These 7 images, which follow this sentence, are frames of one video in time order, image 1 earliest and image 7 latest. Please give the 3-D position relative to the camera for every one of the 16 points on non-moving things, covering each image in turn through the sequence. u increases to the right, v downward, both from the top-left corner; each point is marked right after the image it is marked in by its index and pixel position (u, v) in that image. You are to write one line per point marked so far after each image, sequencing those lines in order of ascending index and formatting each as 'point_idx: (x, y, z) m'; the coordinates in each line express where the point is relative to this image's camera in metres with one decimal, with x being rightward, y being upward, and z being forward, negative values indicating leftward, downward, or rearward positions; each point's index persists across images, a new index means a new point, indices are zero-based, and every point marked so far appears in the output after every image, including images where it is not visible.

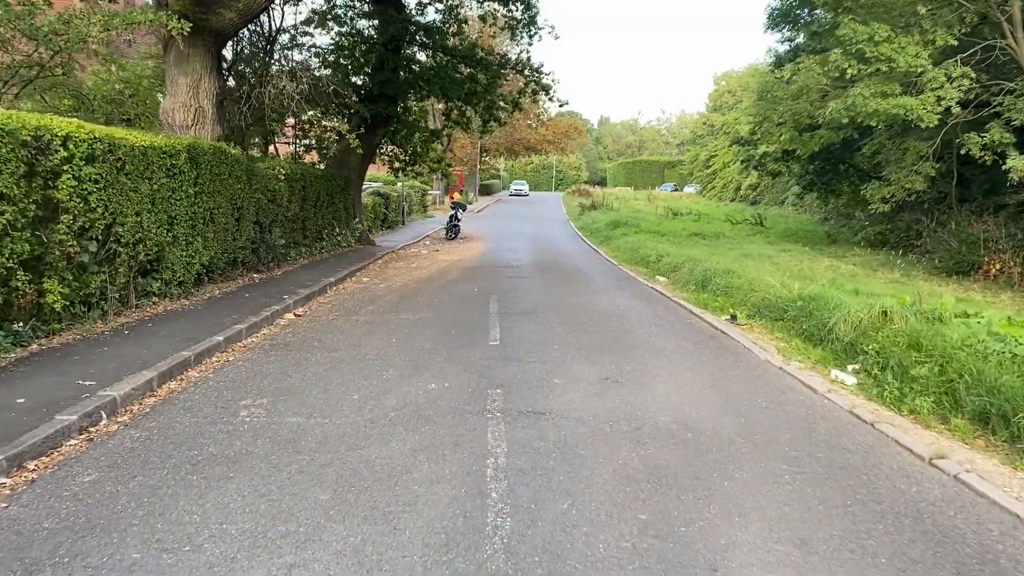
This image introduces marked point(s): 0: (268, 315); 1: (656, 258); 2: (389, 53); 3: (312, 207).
0: (-2.5, -0.3, +8.6) m
1: (+2.6, +0.5, +15.1) m
2: (-2.5, +4.8, +17.3) m
3: (-3.5, +1.4, +14.8) m
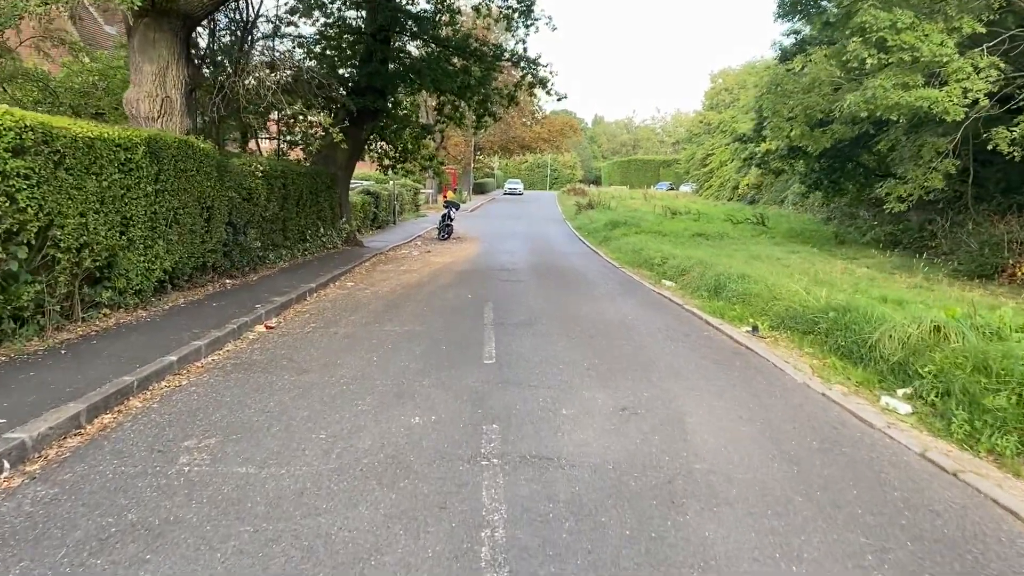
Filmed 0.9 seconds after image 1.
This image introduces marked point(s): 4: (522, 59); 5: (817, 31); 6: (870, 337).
0: (-2.5, -0.4, +7.6) m
1: (+2.6, +0.4, +14.2) m
2: (-2.6, +4.7, +16.4) m
3: (-3.6, +1.3, +13.8) m
4: (+0.2, +4.9, +17.9) m
5: (+6.5, +5.4, +17.8) m
6: (+2.9, -0.4, +6.7) m
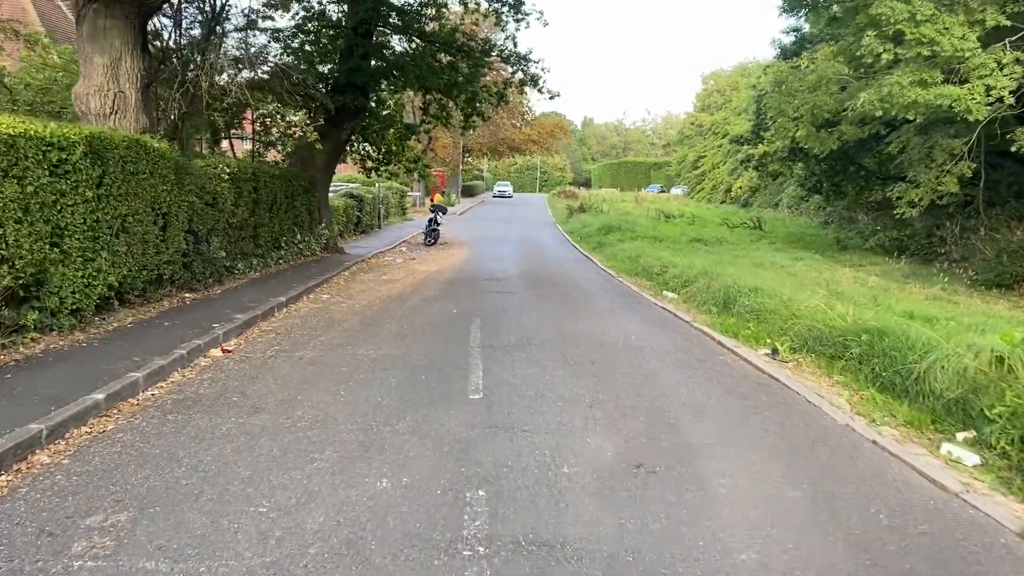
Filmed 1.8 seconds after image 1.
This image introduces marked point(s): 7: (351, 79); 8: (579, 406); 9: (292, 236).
0: (-2.6, -0.5, +6.6) m
1: (+2.4, +0.3, +13.3) m
2: (-2.8, +4.6, +15.4) m
3: (-3.8, +1.2, +12.8) m
4: (0.0, +4.7, +17.0) m
5: (+6.3, +5.3, +17.0) m
6: (+2.8, -0.5, +5.8) m
7: (-3.0, +3.9, +15.6) m
8: (+0.4, -0.8, +5.5) m
9: (-3.8, +0.9, +14.5) m
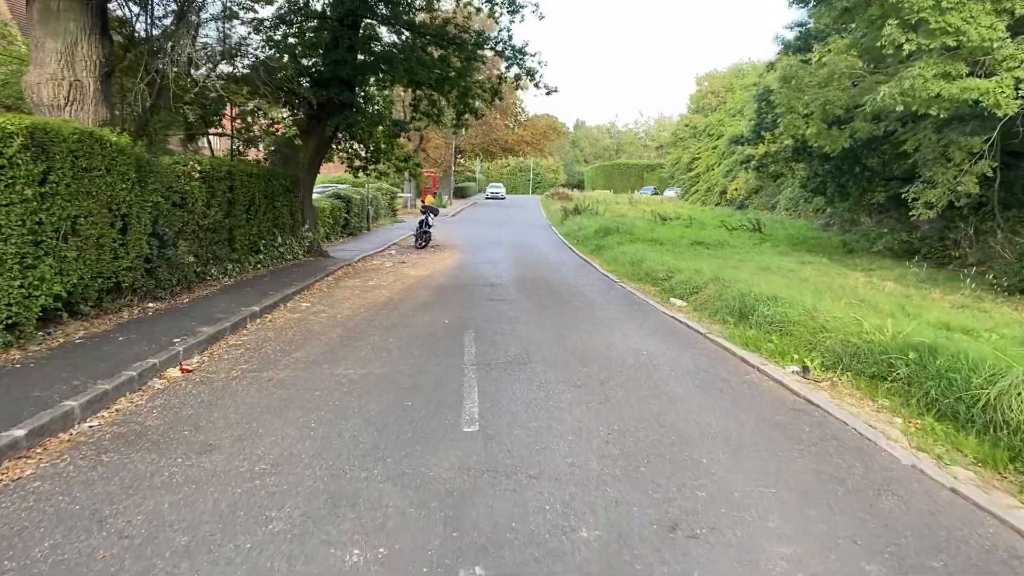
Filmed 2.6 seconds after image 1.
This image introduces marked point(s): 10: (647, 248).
0: (-2.6, -0.6, +5.8) m
1: (+2.3, +0.2, +12.4) m
2: (-2.9, +4.5, +14.5) m
3: (-3.8, +1.1, +11.9) m
4: (-0.1, +4.6, +16.1) m
5: (+6.2, +5.2, +16.2) m
6: (+2.8, -0.6, +5.0) m
7: (-3.1, +3.8, +14.7) m
8: (+0.4, -0.8, +4.6) m
9: (-3.9, +0.8, +13.6) m
10: (+2.9, +0.9, +17.8) m
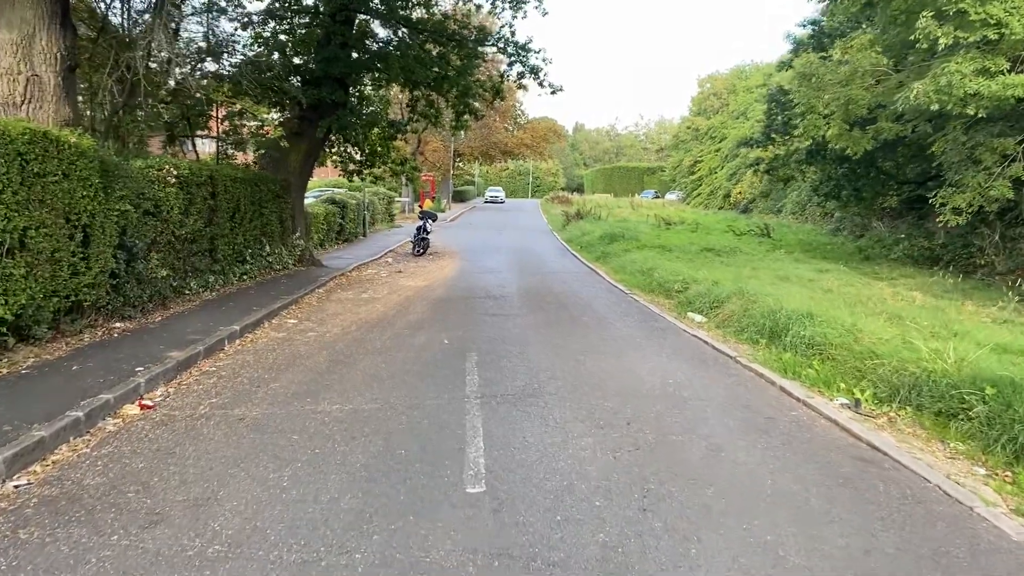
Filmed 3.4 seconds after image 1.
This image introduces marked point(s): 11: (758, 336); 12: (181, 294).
0: (-2.5, -0.8, +4.9) m
1: (+2.4, 0.0, +11.6) m
2: (-2.8, +4.3, +13.7) m
3: (-3.8, +0.9, +11.1) m
4: (0.0, +4.4, +15.3) m
5: (+6.2, +5.0, +15.4) m
6: (+2.9, -0.8, +4.1) m
7: (-3.0, +3.6, +13.9) m
8: (+0.5, -1.0, +3.8) m
9: (-3.8, +0.6, +12.7) m
10: (+2.9, +0.7, +17.0) m
11: (+2.4, -0.5, +8.2) m
12: (-3.7, -0.1, +9.5) m
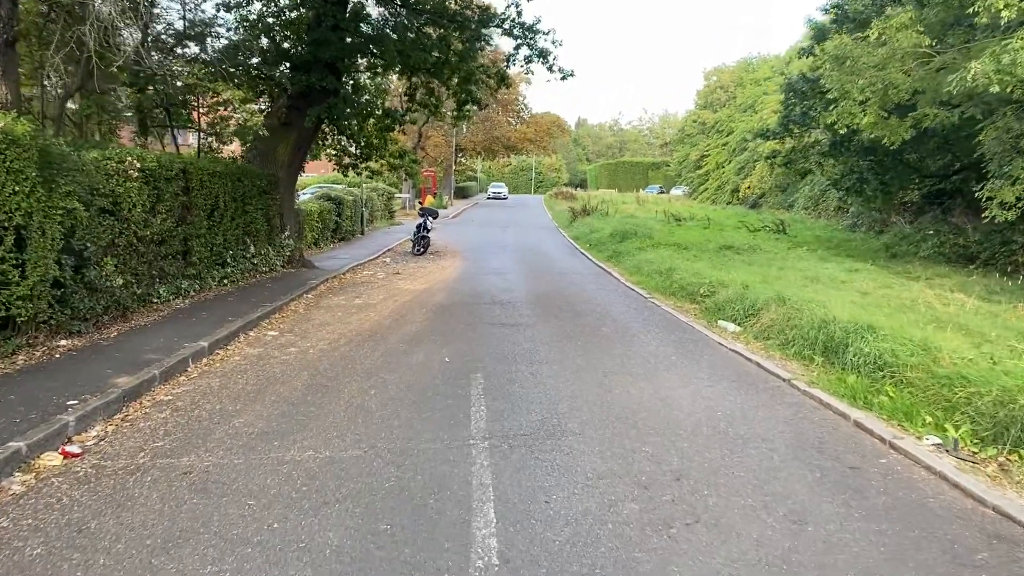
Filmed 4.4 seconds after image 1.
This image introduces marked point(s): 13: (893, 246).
0: (-2.4, -0.9, +3.8) m
1: (+2.5, -0.1, +10.5) m
2: (-2.7, +4.2, +12.6) m
3: (-3.7, +0.8, +9.9) m
4: (+0.1, +4.4, +14.2) m
5: (+6.3, +5.0, +14.2) m
6: (+2.9, -0.9, +3.0) m
7: (-2.9, +3.5, +12.7) m
8: (+0.6, -1.1, +2.6) m
9: (-3.7, +0.5, +11.6) m
10: (+3.0, +0.6, +15.9) m
11: (+2.5, -0.5, +7.1) m
12: (-3.6, -0.1, +8.4) m
13: (+9.0, +1.0, +19.8) m
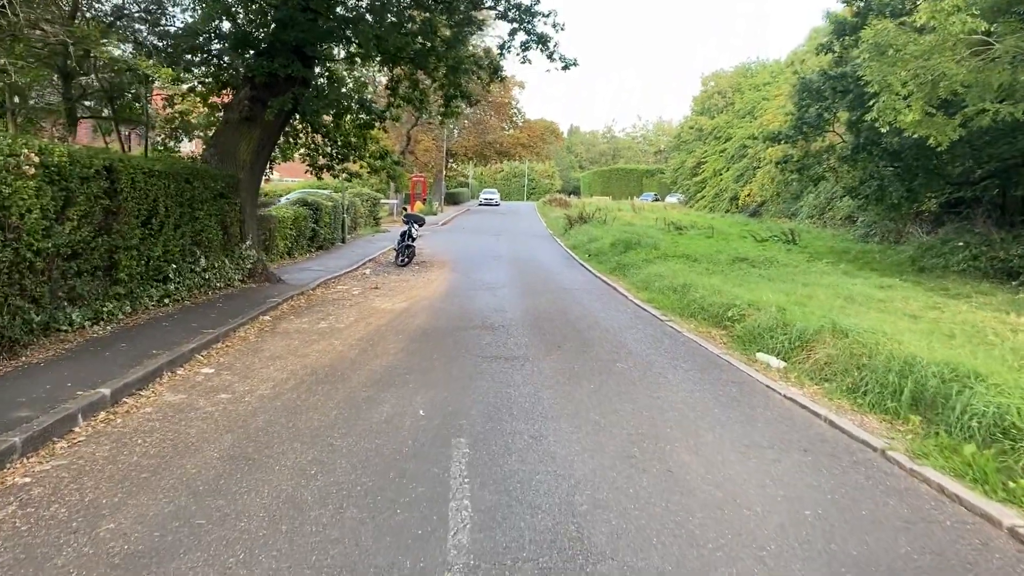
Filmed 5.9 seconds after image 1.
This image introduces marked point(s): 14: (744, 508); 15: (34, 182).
0: (-2.4, -1.0, +2.1) m
1: (+2.4, -0.3, +8.8) m
2: (-2.8, +4.0, +10.9) m
3: (-3.7, +0.6, +8.3) m
4: (0.0, +4.1, +12.6) m
5: (+6.2, +4.7, +12.7) m
6: (+3.0, -1.0, +1.4) m
7: (-3.0, +3.3, +11.1) m
8: (+0.6, -1.3, +1.0) m
9: (-3.8, +0.3, +9.9) m
10: (+2.9, +0.3, +14.2) m
11: (+2.5, -0.7, +5.4) m
12: (-3.7, -0.3, +6.7) m
13: (+8.8, +0.6, +18.2) m
14: (+1.0, -1.0, +3.8) m
15: (-3.6, +0.8, +6.4) m
